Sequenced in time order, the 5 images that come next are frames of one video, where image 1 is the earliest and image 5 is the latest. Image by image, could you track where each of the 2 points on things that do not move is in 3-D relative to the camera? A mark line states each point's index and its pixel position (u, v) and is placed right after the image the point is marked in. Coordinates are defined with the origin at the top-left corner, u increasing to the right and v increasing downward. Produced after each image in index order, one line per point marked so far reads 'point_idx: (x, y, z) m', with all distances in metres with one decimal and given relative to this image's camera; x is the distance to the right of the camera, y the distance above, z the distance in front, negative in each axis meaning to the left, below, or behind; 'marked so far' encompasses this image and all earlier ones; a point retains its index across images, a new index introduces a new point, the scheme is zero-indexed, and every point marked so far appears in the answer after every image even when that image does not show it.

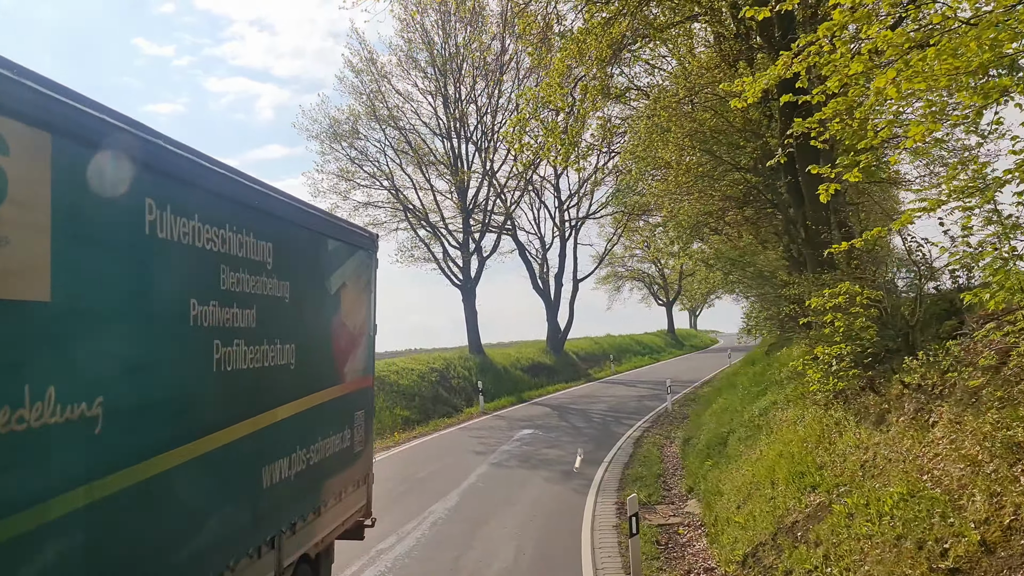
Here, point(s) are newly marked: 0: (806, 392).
0: (+3.0, -1.0, +8.9) m
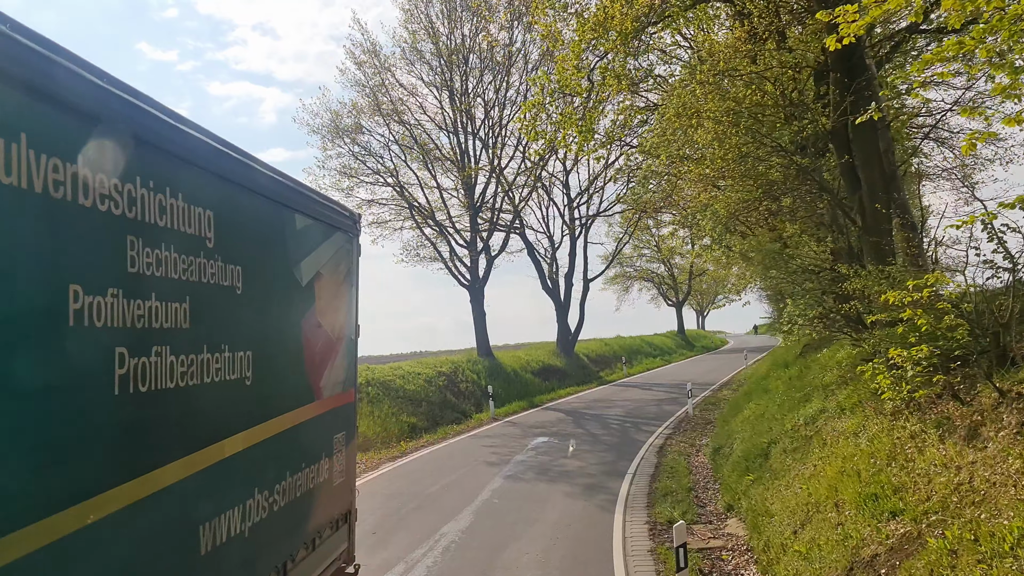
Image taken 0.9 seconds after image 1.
0: (+3.2, -1.0, +7.9) m
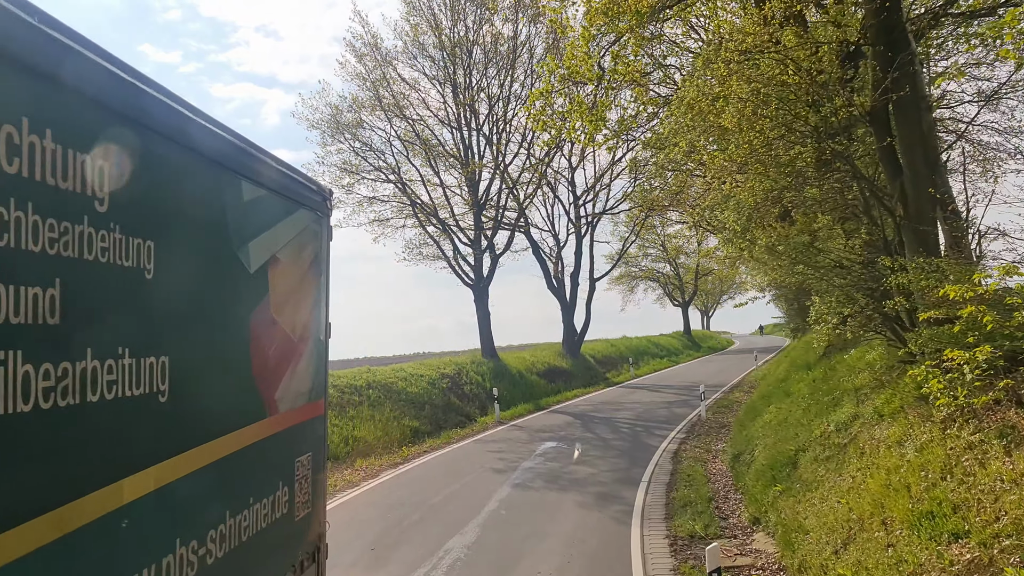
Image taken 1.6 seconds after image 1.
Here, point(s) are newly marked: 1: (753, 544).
0: (+3.3, -0.9, +7.2) m
1: (+2.2, -2.3, +8.1) m
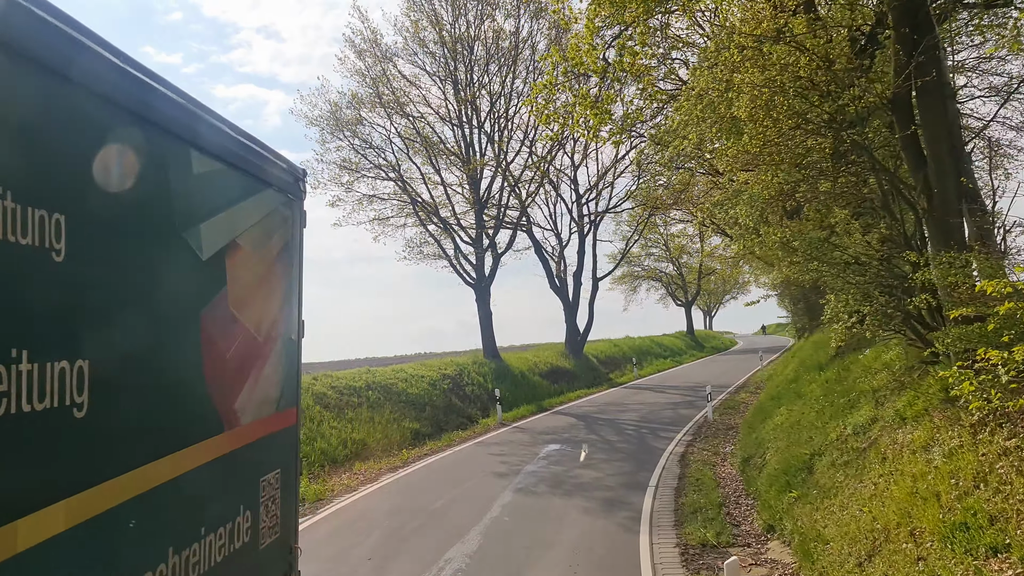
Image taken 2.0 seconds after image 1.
0: (+3.3, -0.9, +6.9) m
1: (+2.2, -2.3, +7.7) m
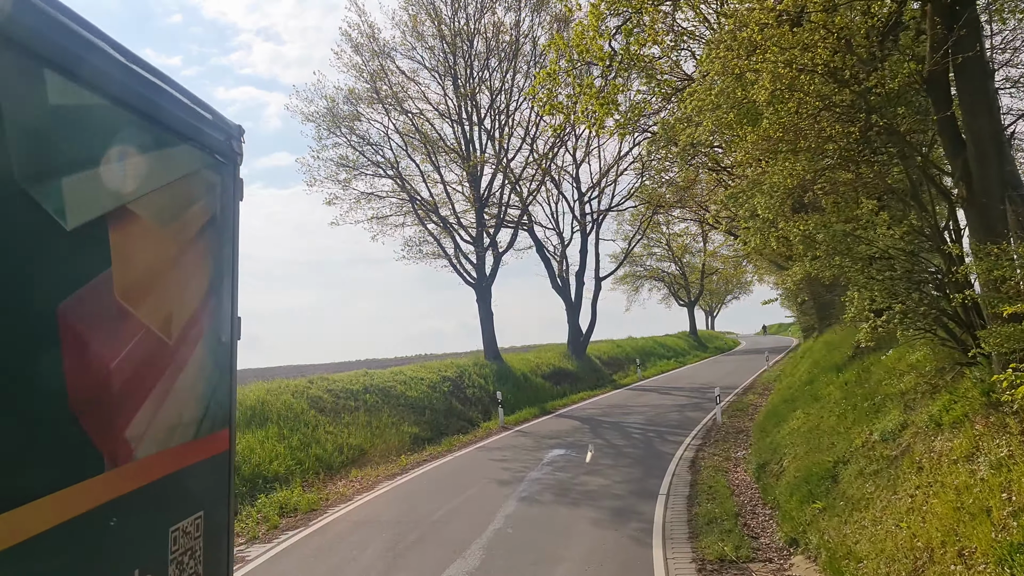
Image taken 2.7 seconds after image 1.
0: (+3.3, -0.9, +6.3) m
1: (+2.2, -2.3, +7.2) m
